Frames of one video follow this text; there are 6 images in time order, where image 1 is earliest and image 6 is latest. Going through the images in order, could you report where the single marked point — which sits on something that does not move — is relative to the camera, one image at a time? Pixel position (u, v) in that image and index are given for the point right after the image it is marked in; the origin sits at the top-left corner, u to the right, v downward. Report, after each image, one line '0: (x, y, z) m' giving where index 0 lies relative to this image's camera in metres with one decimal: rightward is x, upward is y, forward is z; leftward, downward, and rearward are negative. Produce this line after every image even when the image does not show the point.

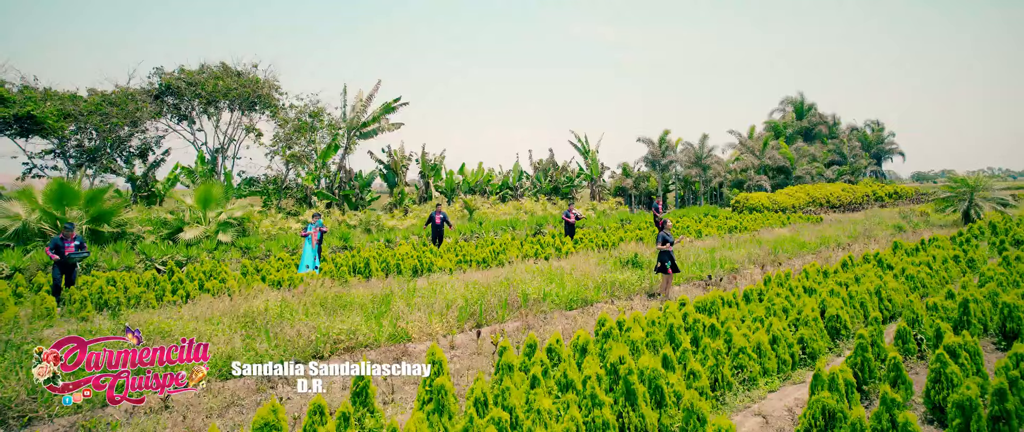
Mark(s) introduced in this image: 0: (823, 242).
0: (+5.9, -0.5, +12.5) m
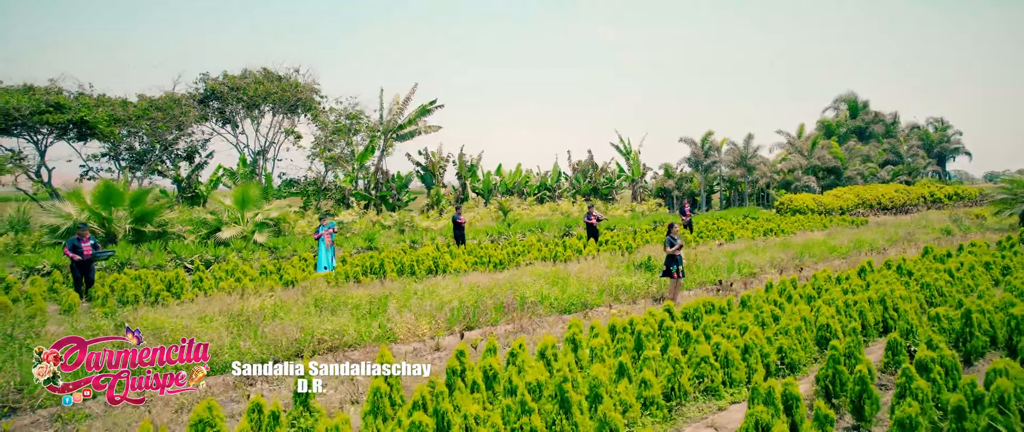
0: (+6.2, -0.5, +12.0) m
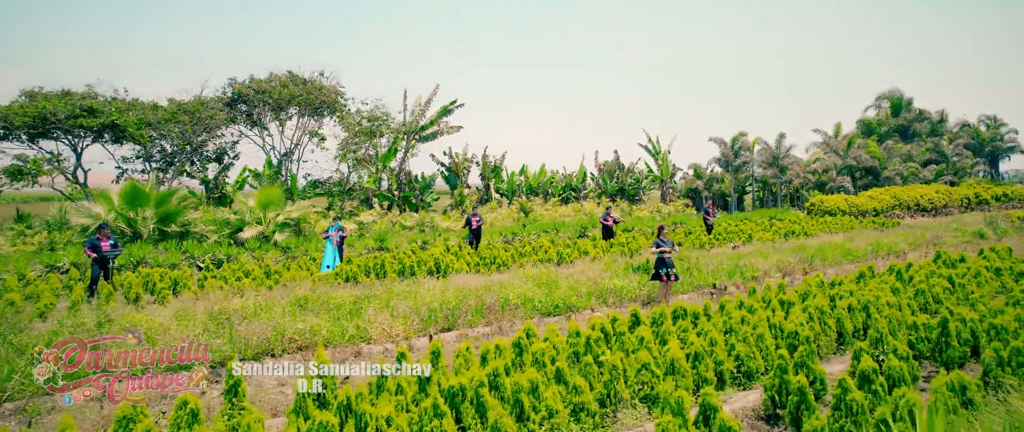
0: (+6.3, -0.6, +11.6) m
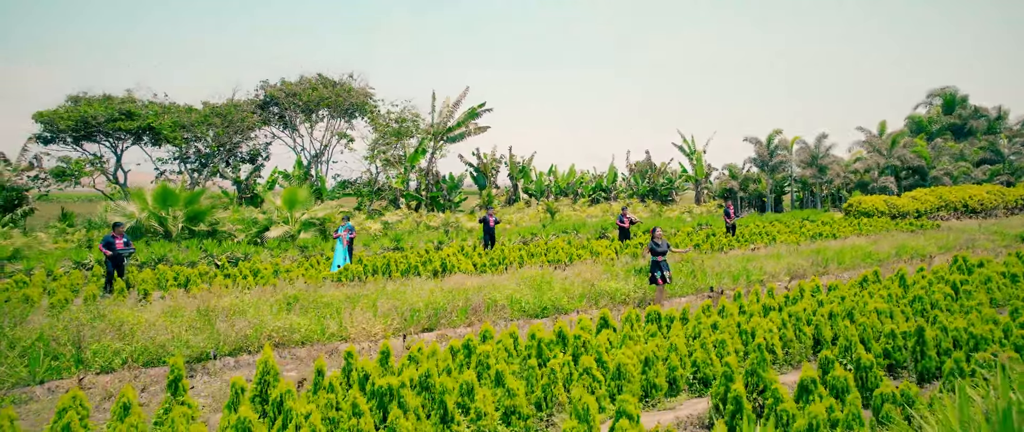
0: (+6.5, -0.6, +11.1) m
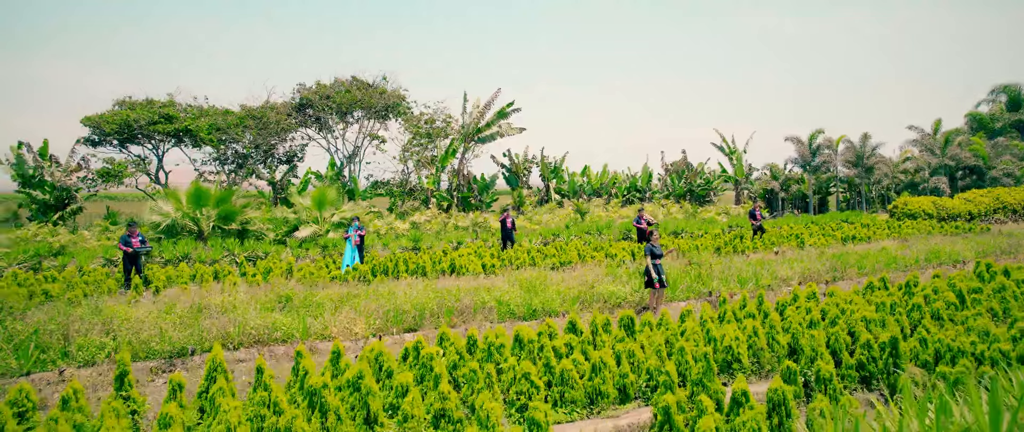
0: (+6.6, -0.7, +10.6) m
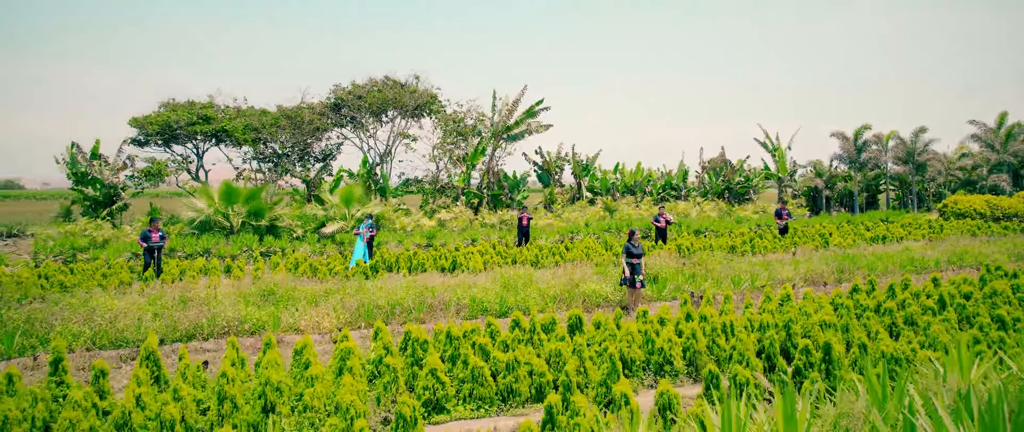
0: (+6.6, -0.7, +10.0) m
